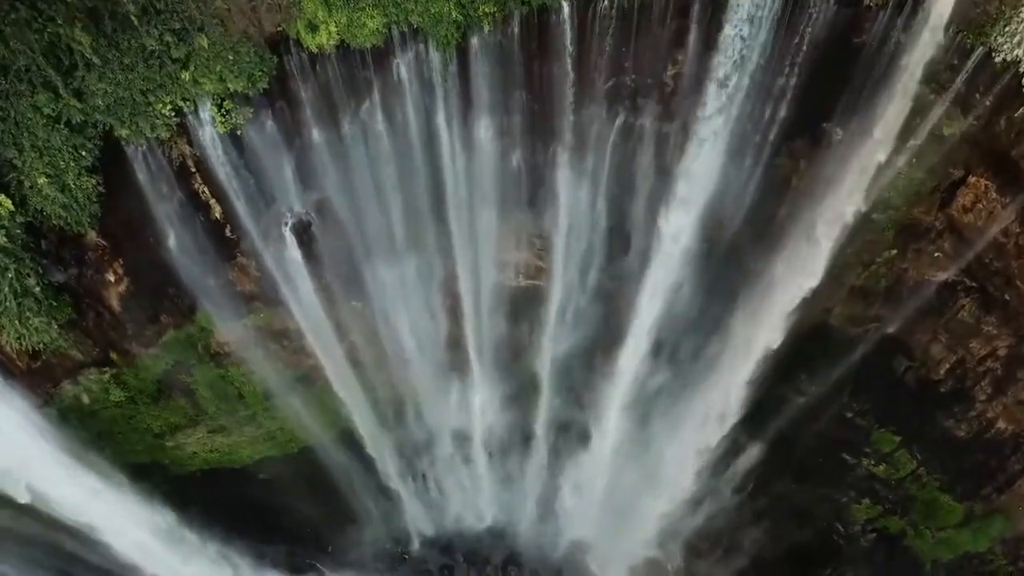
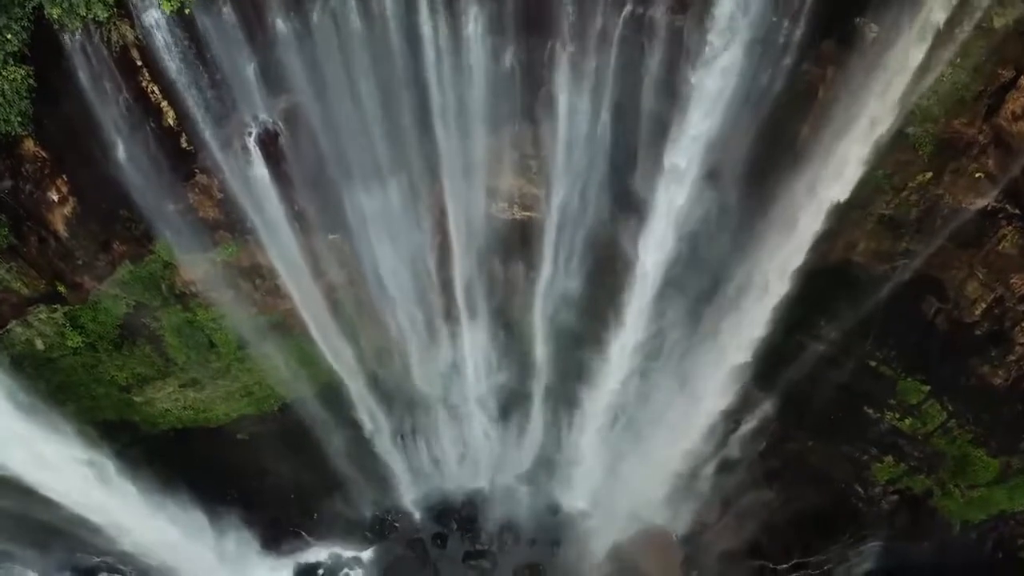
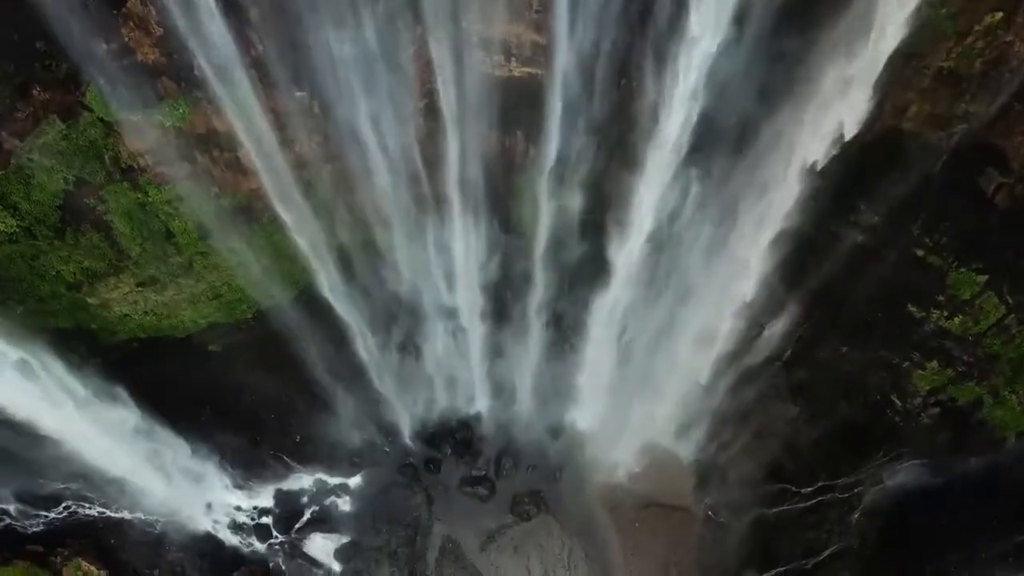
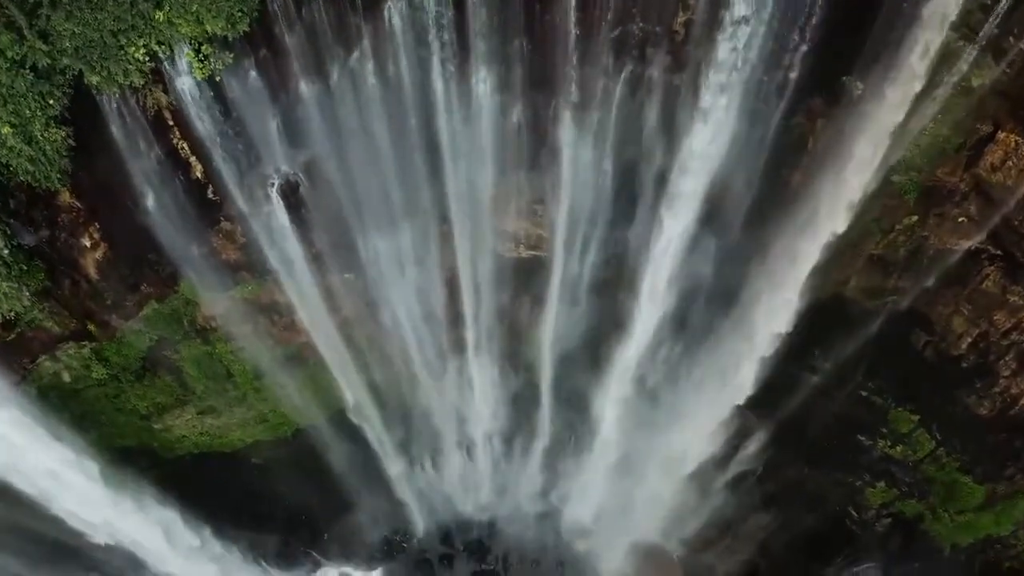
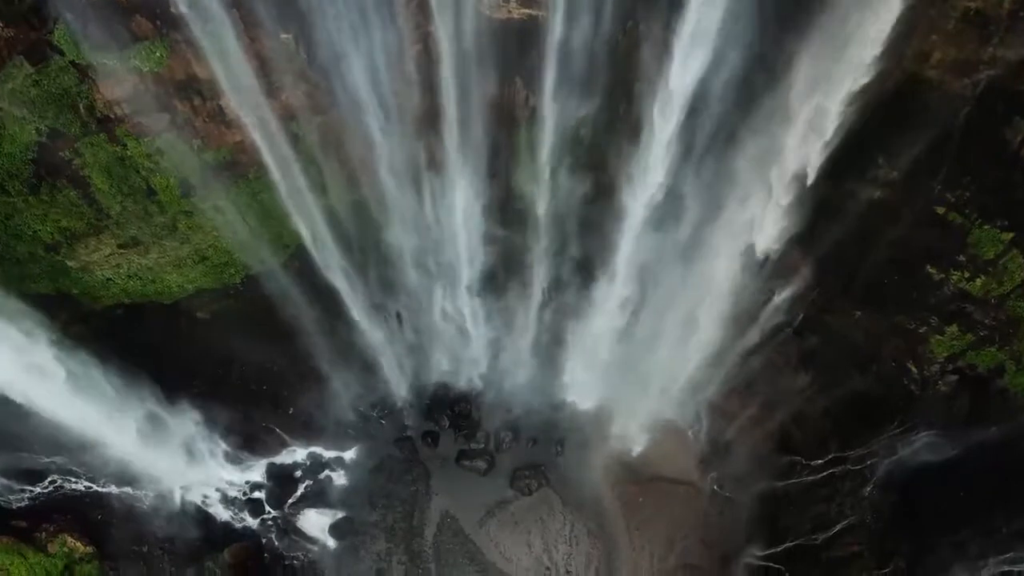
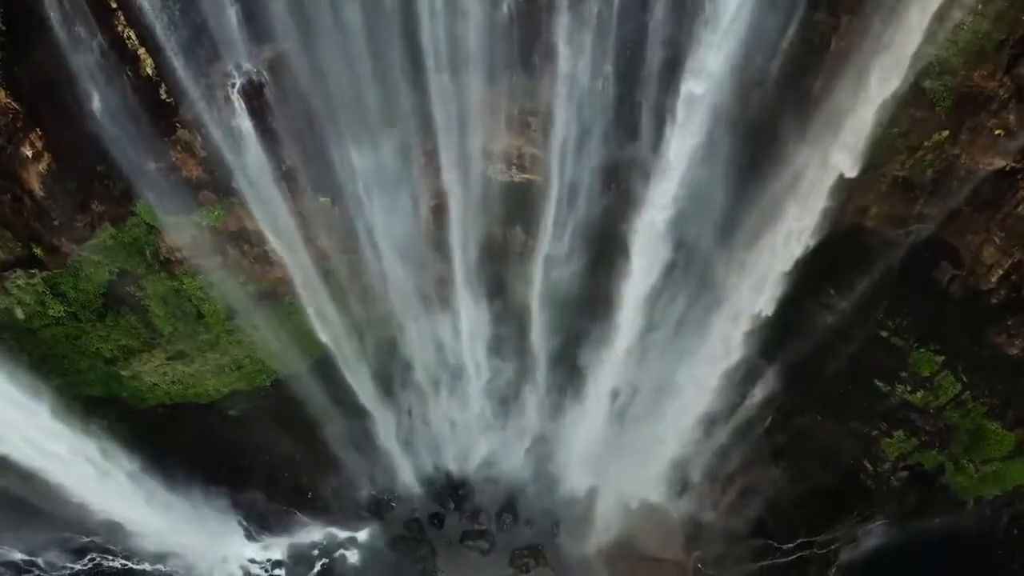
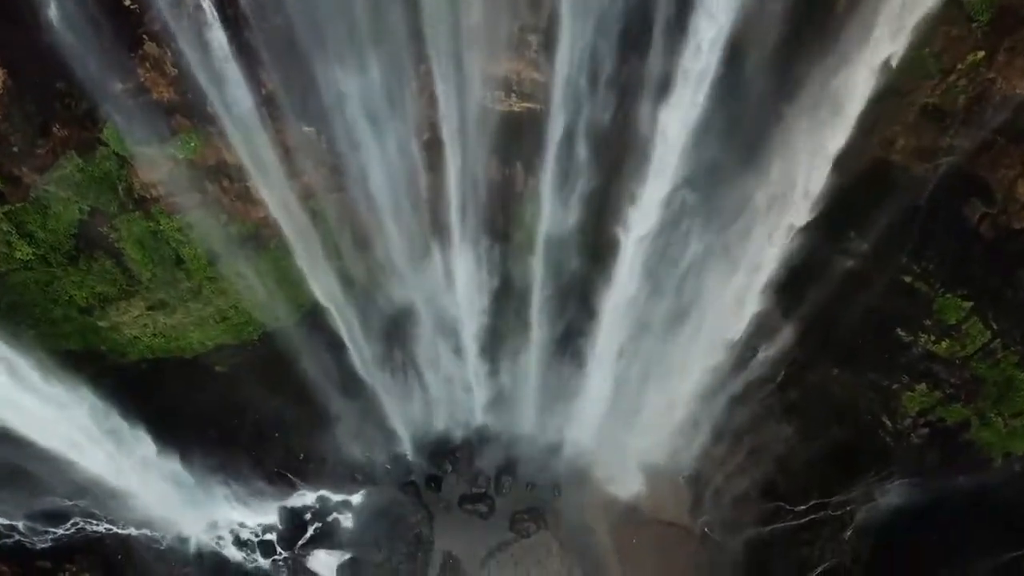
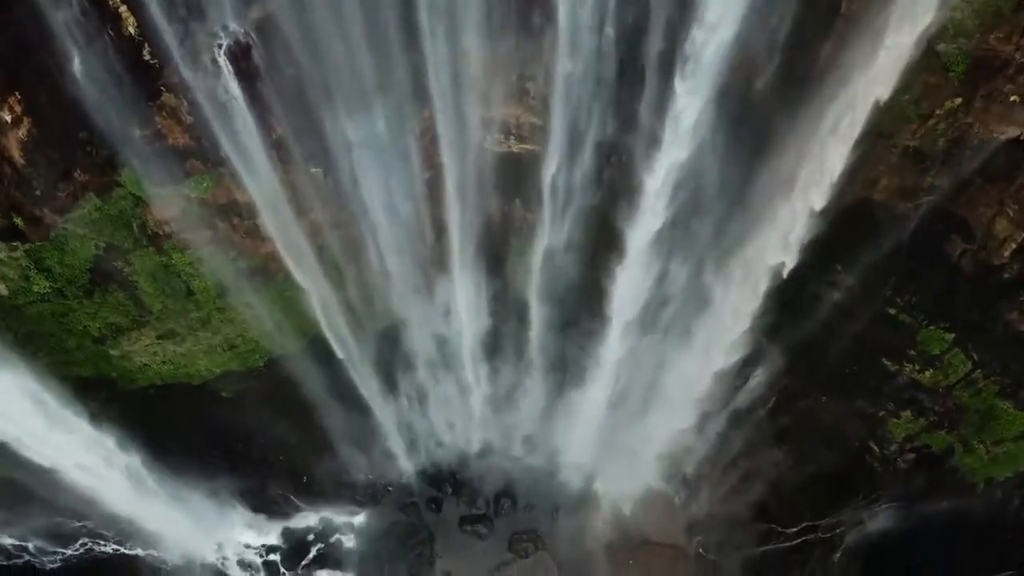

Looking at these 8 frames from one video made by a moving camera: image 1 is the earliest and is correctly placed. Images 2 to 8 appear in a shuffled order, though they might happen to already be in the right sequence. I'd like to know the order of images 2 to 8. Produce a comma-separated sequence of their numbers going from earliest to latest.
4, 2, 6, 8, 7, 3, 5
